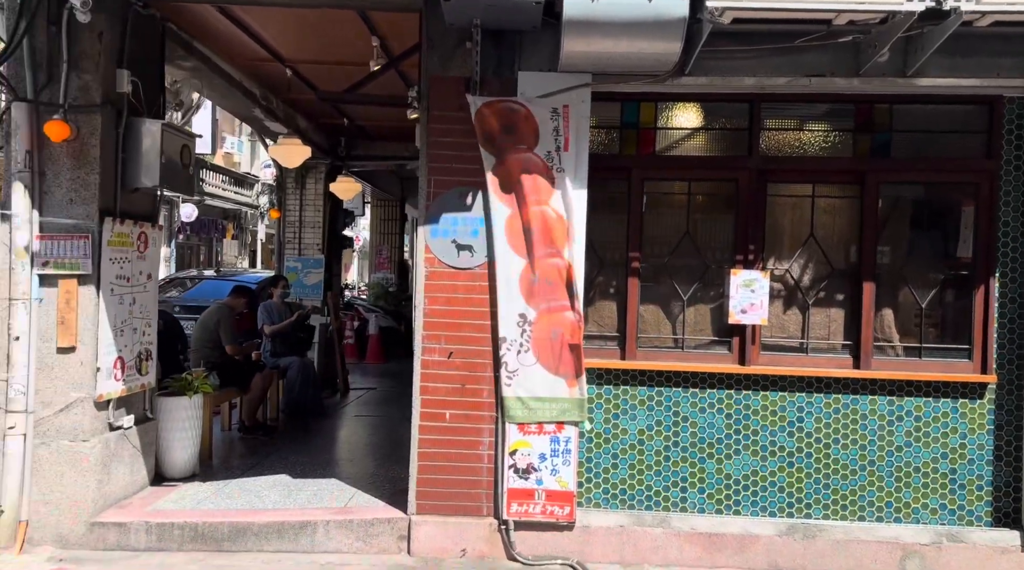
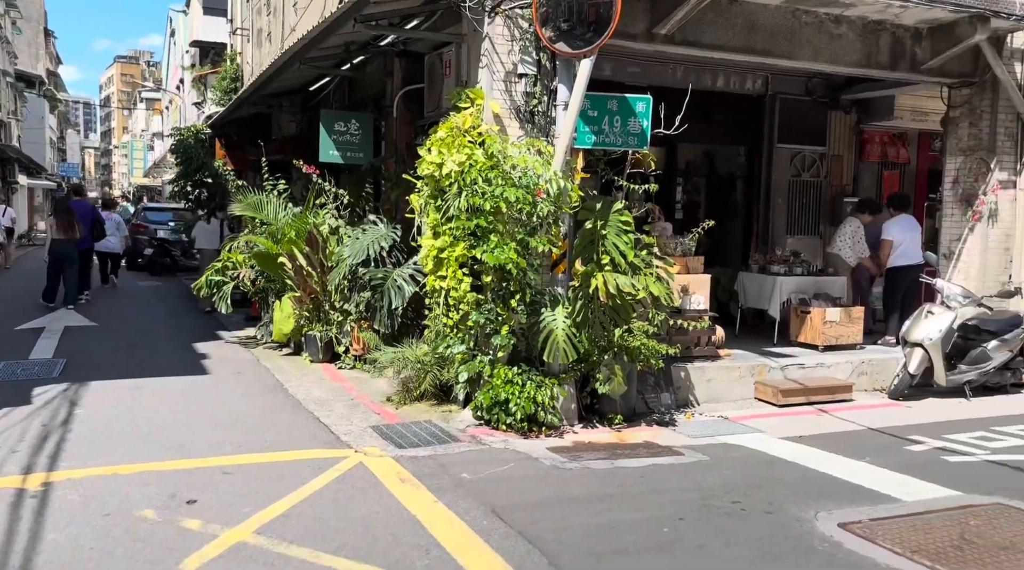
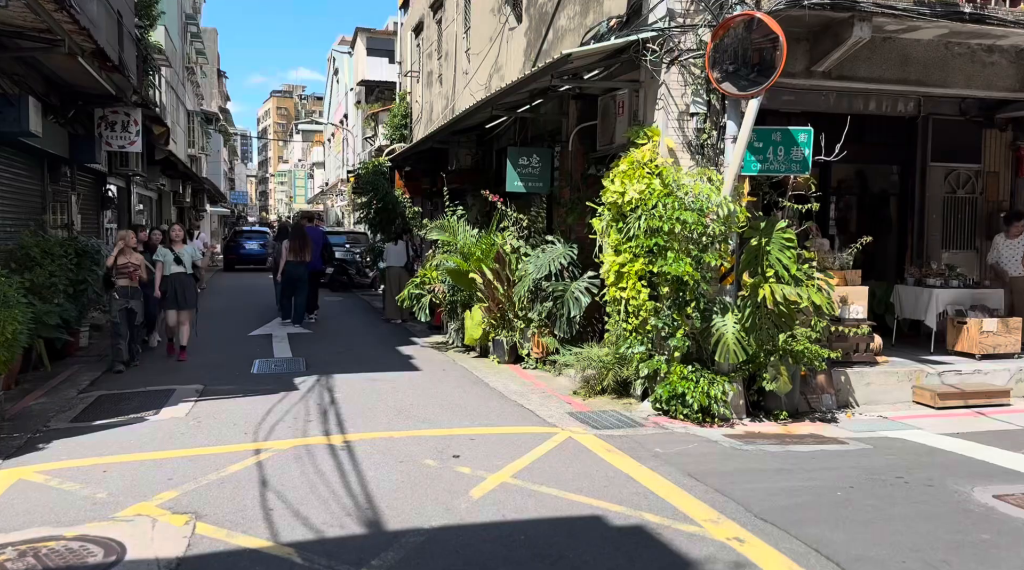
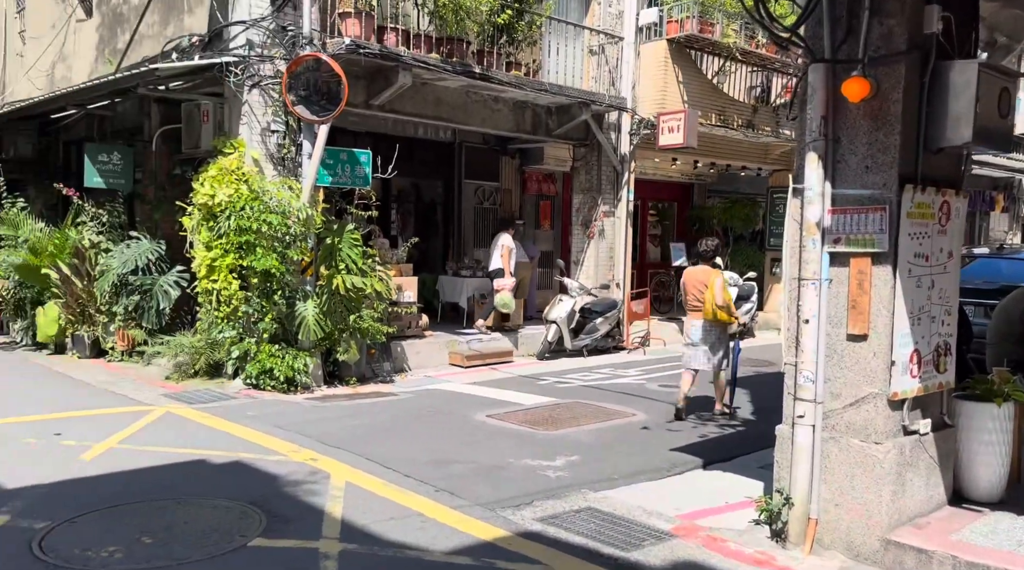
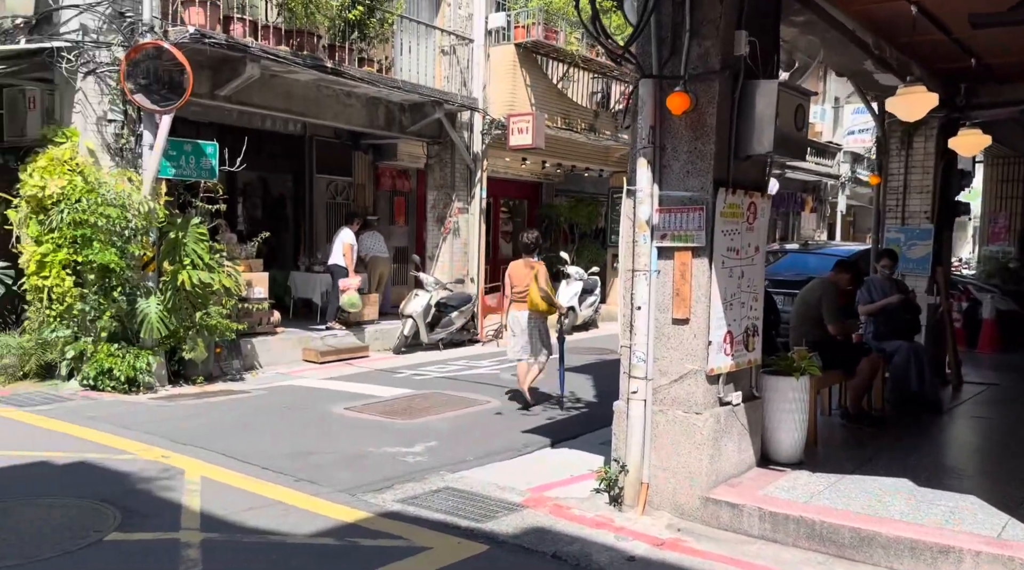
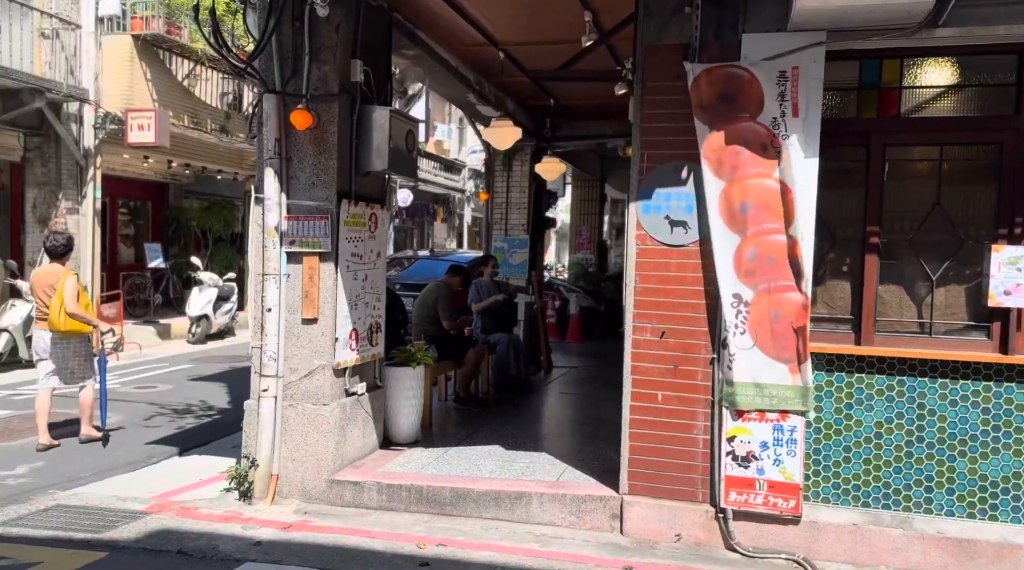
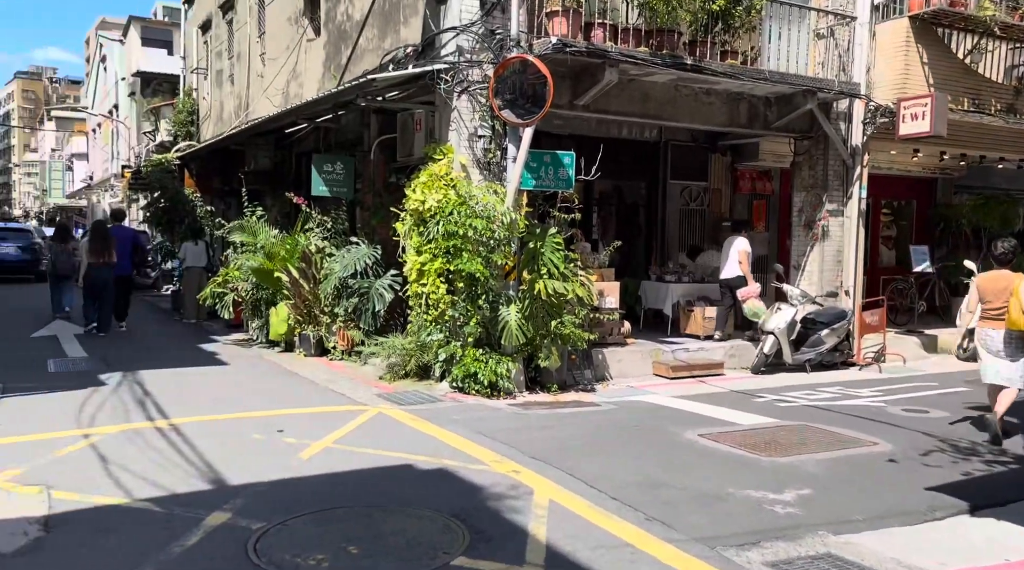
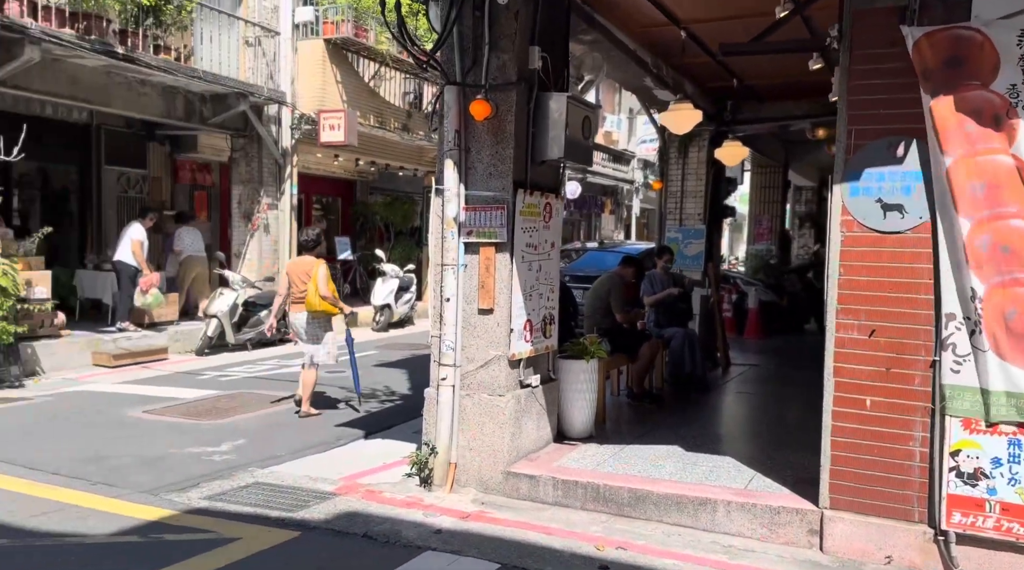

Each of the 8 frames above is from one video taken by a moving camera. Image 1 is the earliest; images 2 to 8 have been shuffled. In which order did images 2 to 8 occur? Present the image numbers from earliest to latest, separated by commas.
6, 8, 5, 4, 7, 3, 2
